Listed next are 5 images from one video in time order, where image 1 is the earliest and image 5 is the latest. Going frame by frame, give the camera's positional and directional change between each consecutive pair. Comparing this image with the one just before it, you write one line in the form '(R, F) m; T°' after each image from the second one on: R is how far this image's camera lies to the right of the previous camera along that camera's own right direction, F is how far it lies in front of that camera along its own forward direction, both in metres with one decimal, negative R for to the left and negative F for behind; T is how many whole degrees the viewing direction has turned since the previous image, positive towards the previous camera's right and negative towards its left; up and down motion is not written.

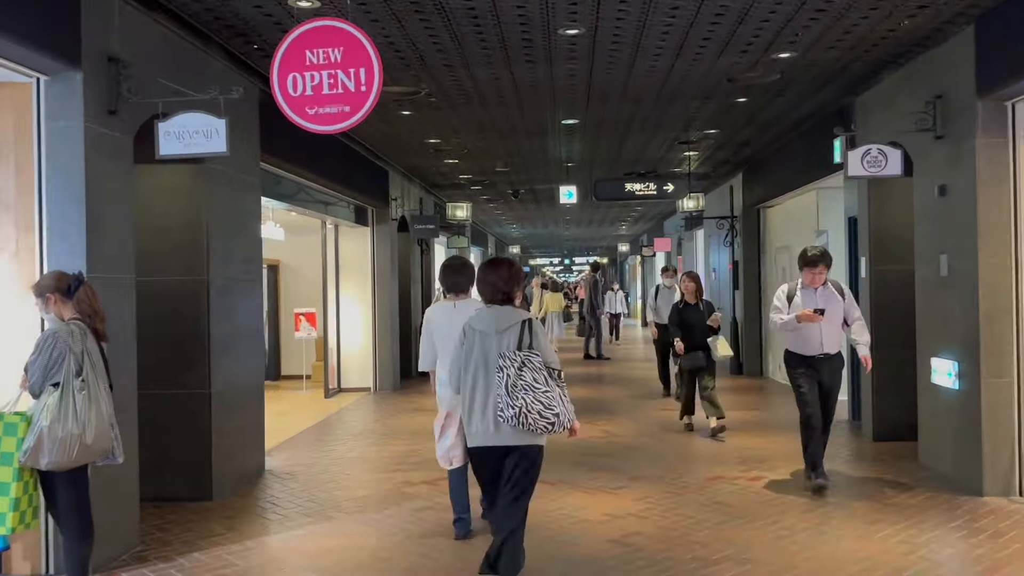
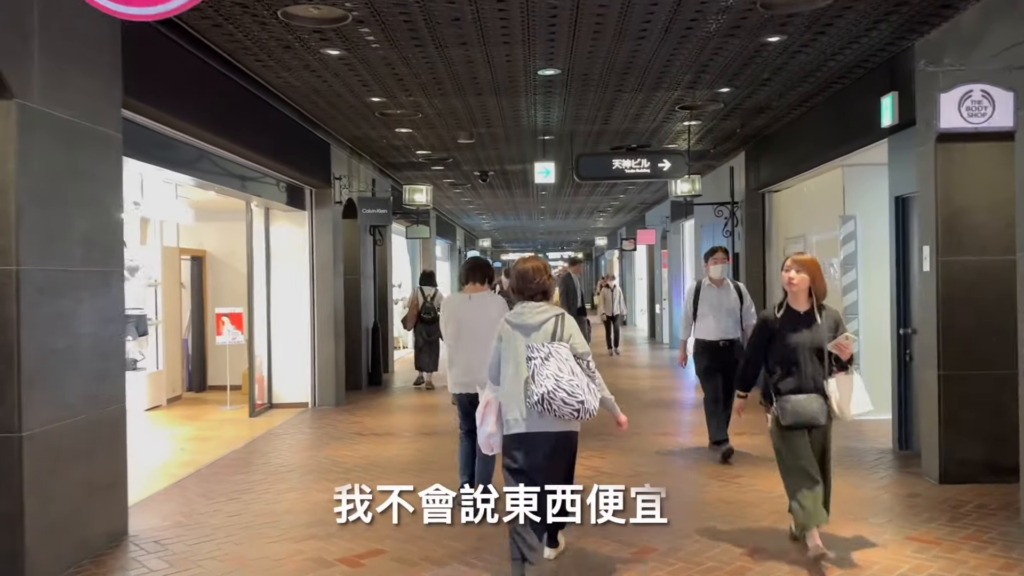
(+0.1, +2.0) m; +2°
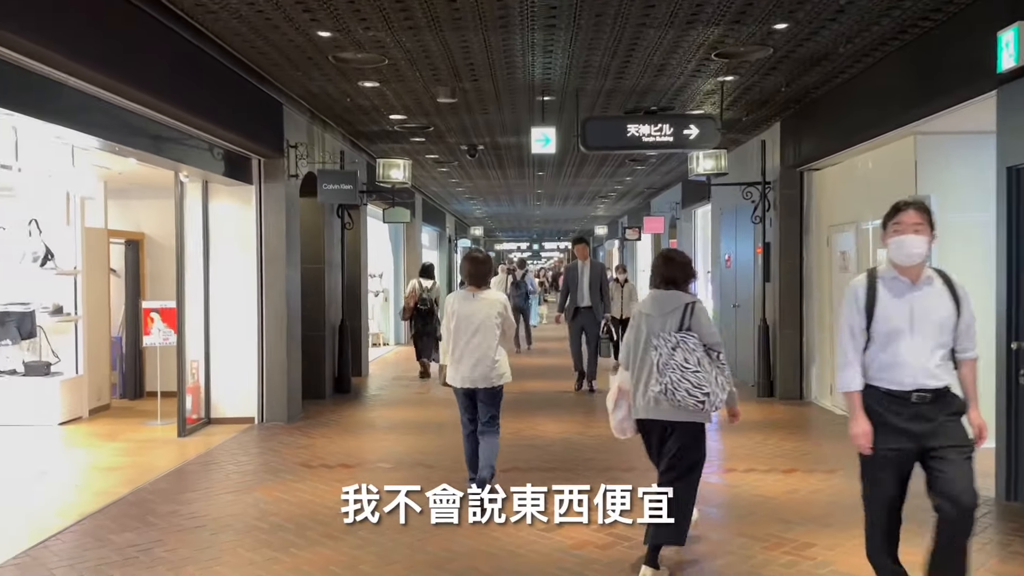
(0.0, +1.8) m; 0°
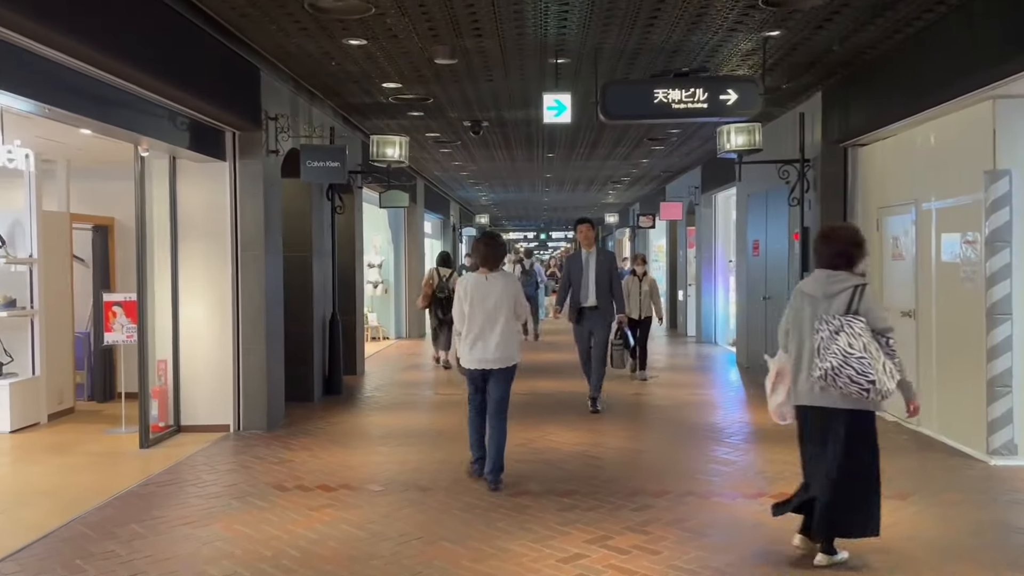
(0.0, +1.0) m; 0°
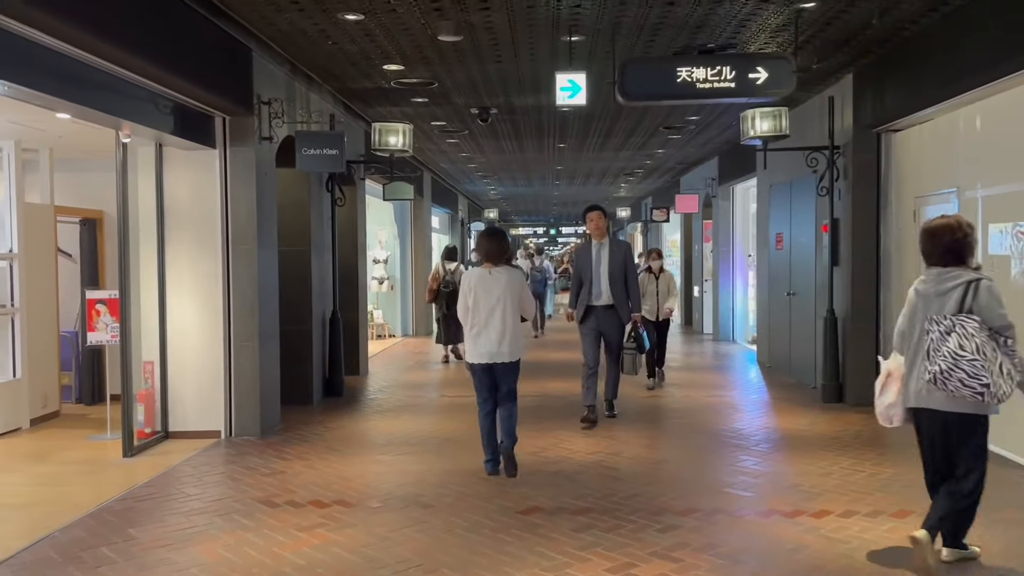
(0.0, +0.5) m; -1°
